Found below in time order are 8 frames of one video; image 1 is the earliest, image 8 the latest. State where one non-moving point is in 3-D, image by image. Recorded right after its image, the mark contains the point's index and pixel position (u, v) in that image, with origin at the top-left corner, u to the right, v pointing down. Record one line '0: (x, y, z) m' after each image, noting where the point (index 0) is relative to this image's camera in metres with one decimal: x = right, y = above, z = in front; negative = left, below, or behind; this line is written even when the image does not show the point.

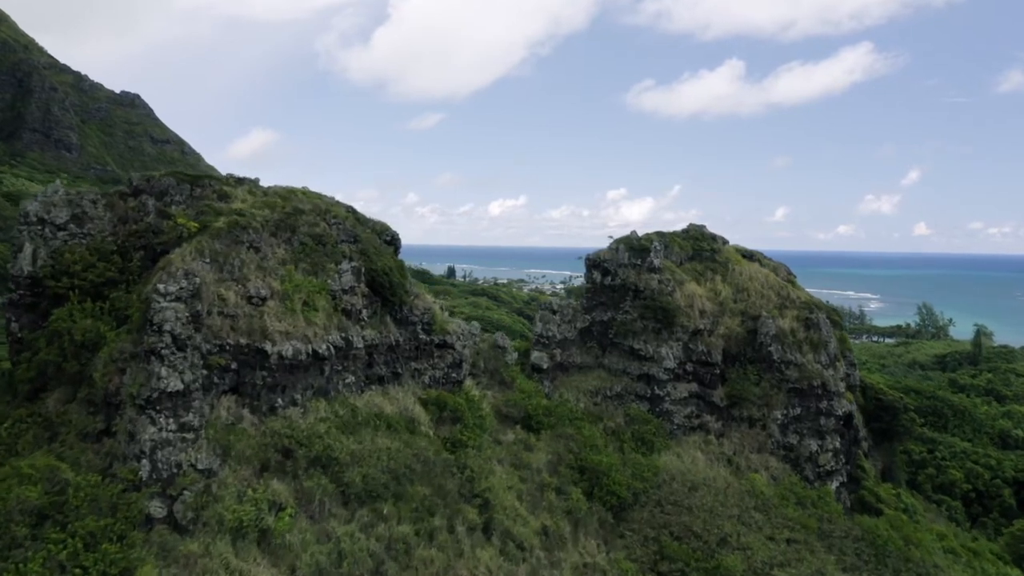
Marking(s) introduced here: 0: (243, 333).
0: (-5.2, -0.9, +15.9) m
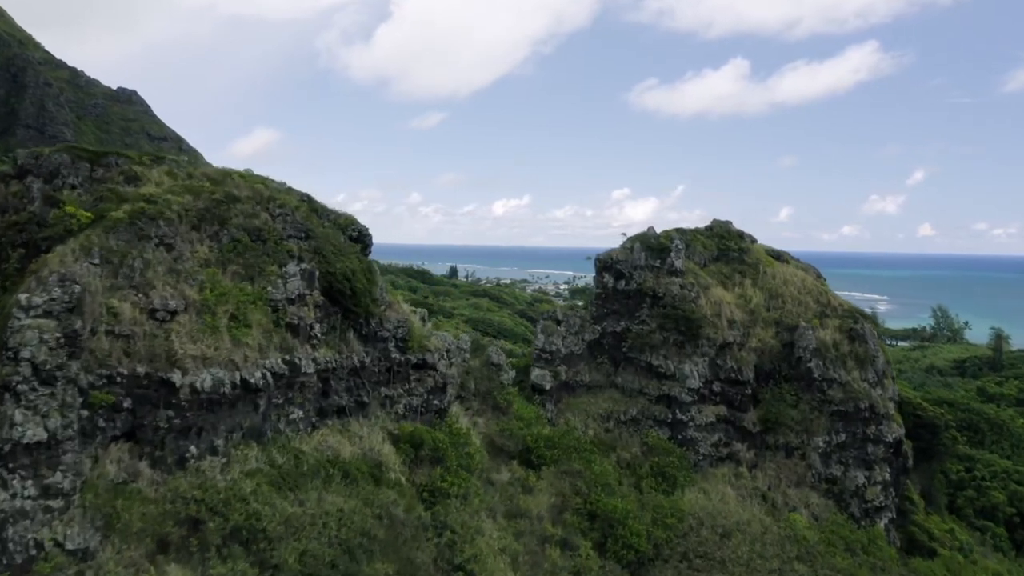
0: (-5.4, -1.0, +11.8) m
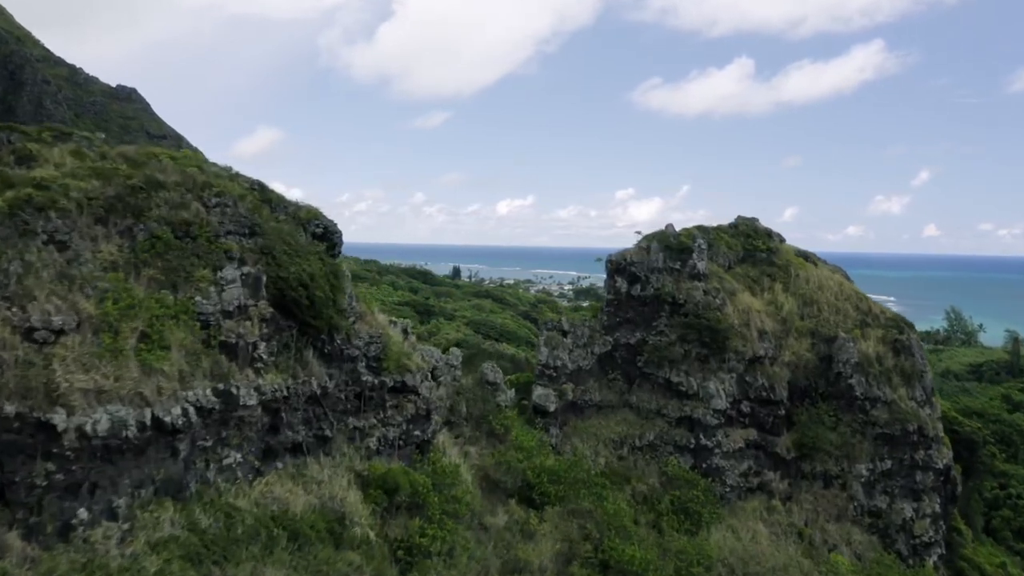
0: (-5.4, -1.2, +8.8) m
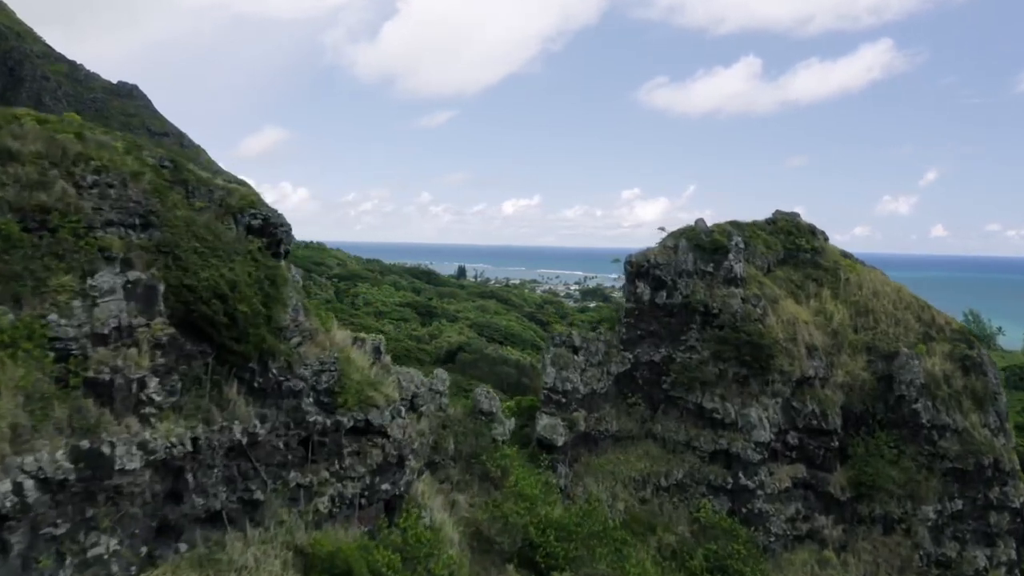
0: (-5.5, -1.3, +5.5) m
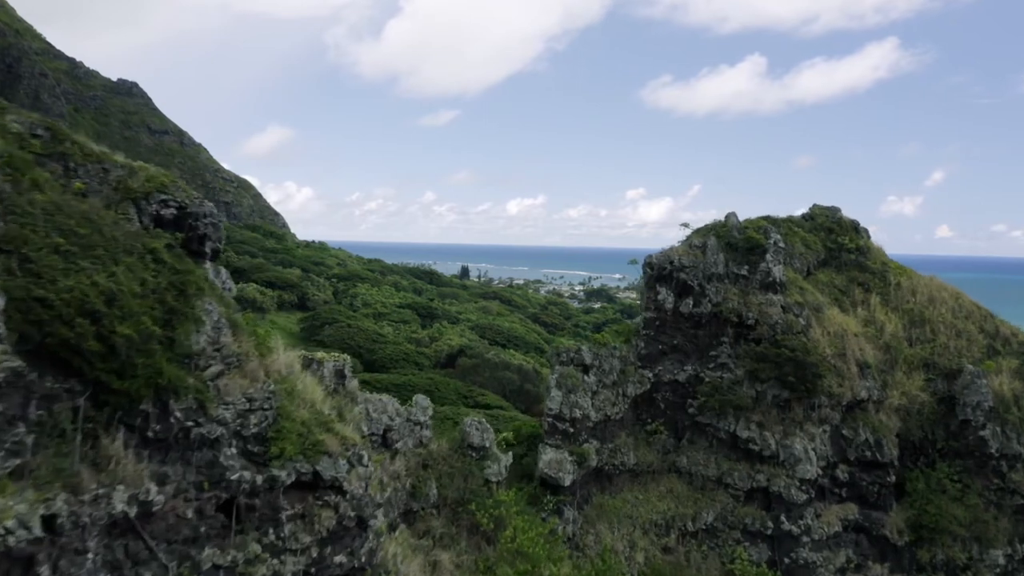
0: (-5.6, -1.4, +2.9) m
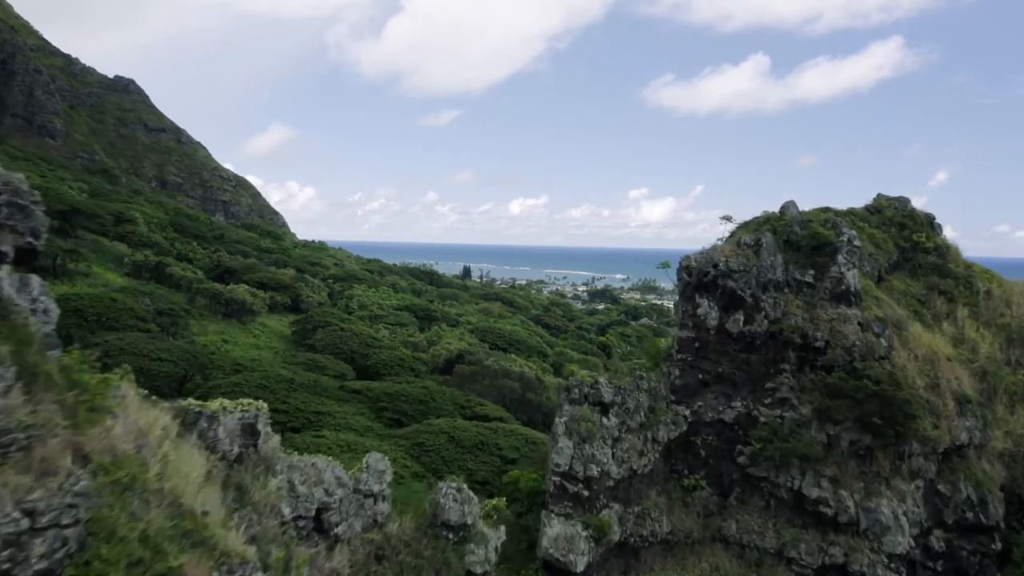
0: (-5.7, -1.5, -0.5) m
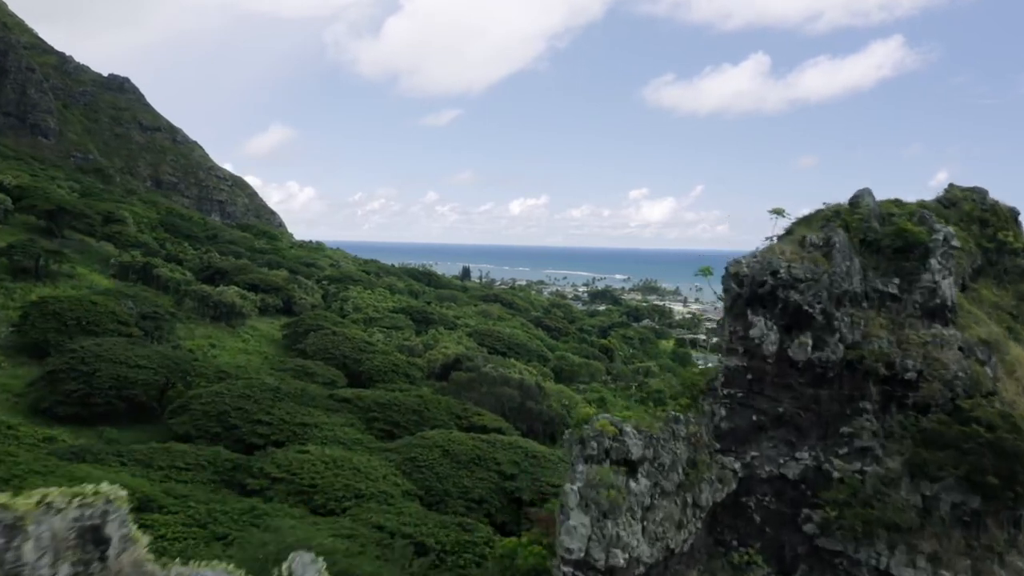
0: (-5.8, -1.7, -3.1) m
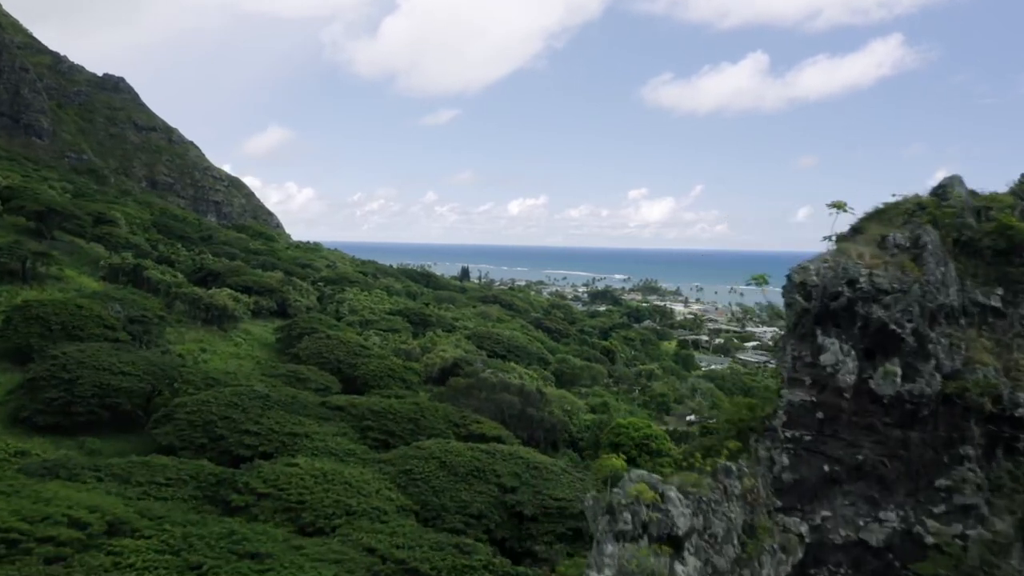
0: (-5.7, -1.8, -5.0) m
